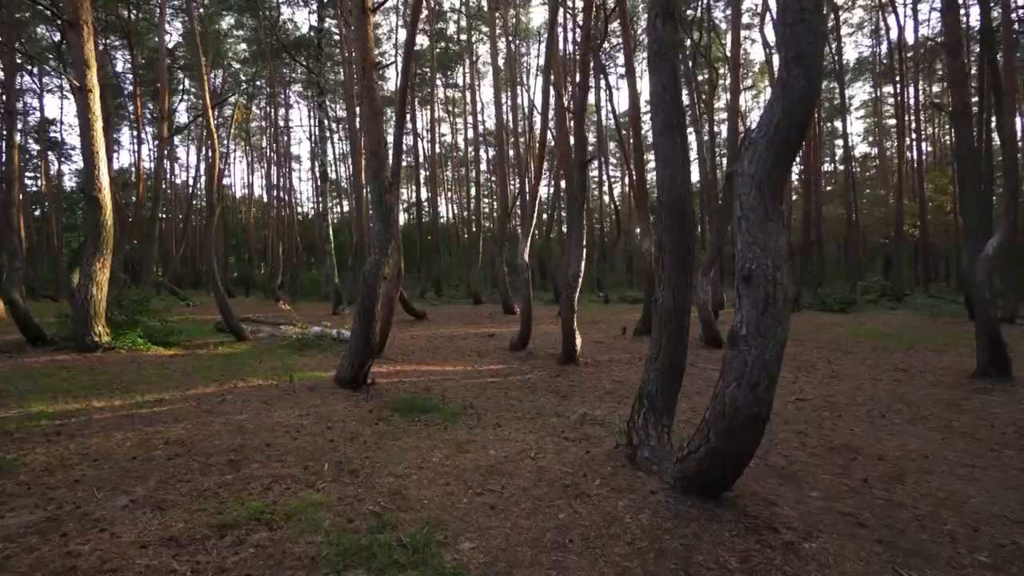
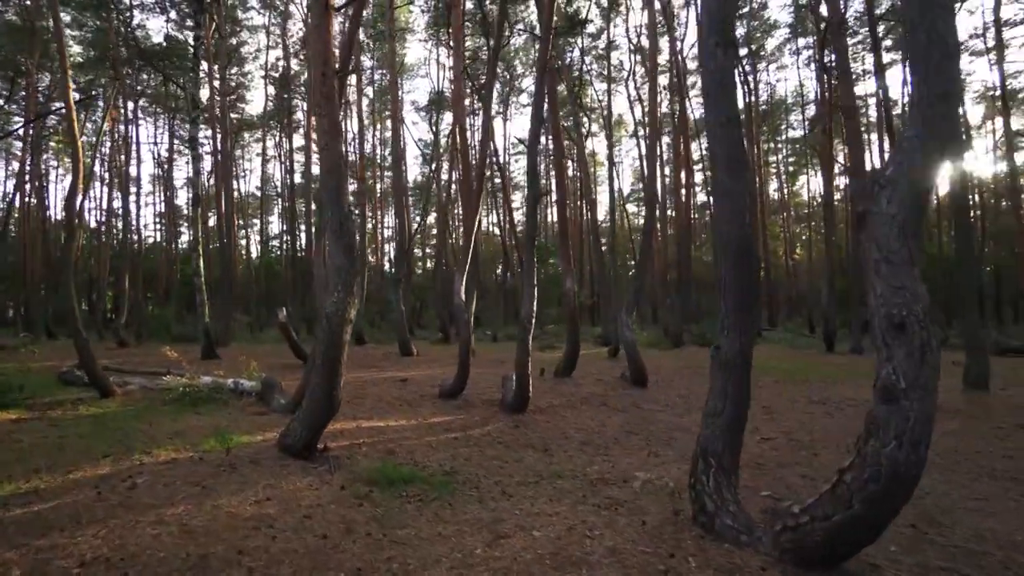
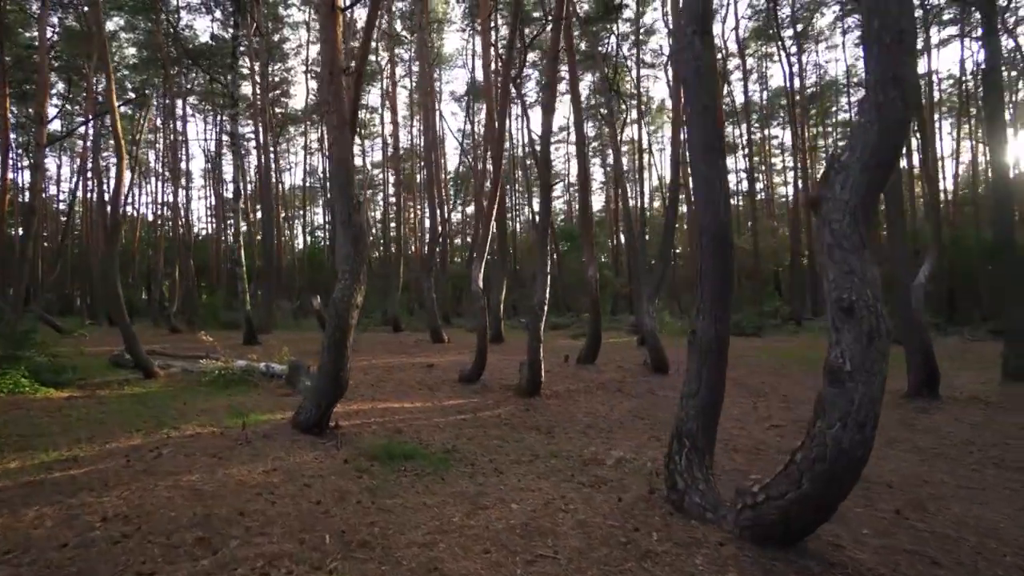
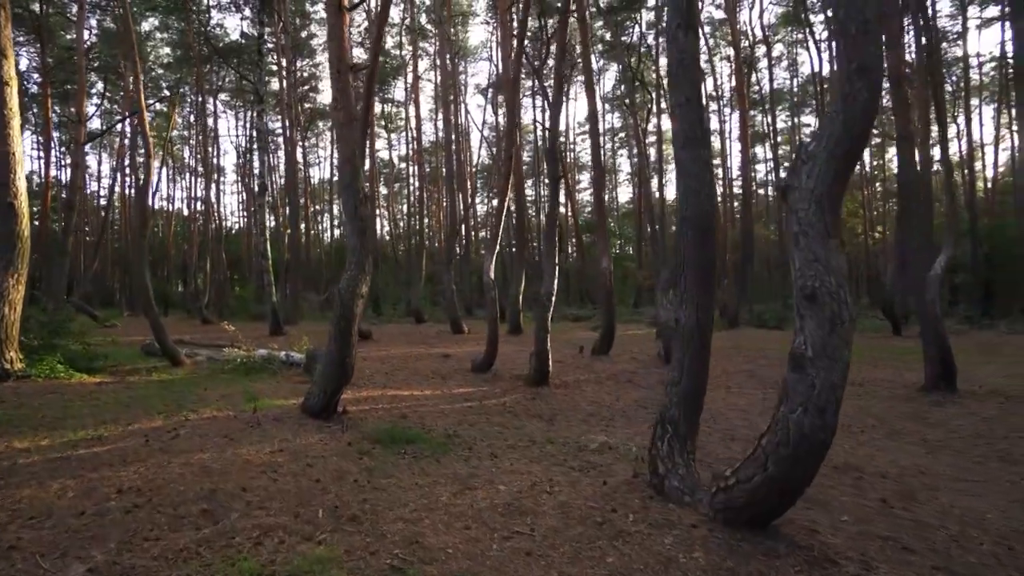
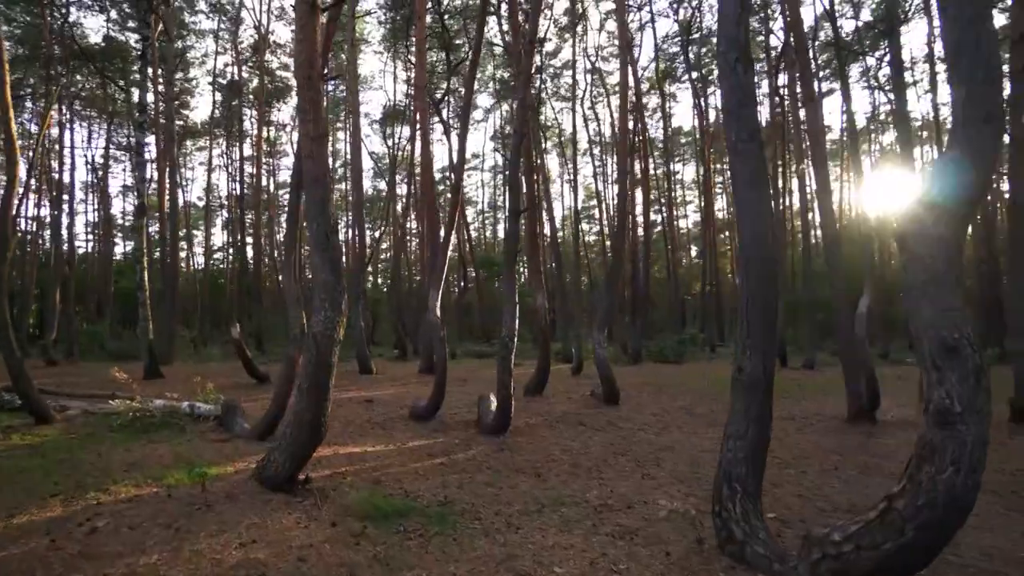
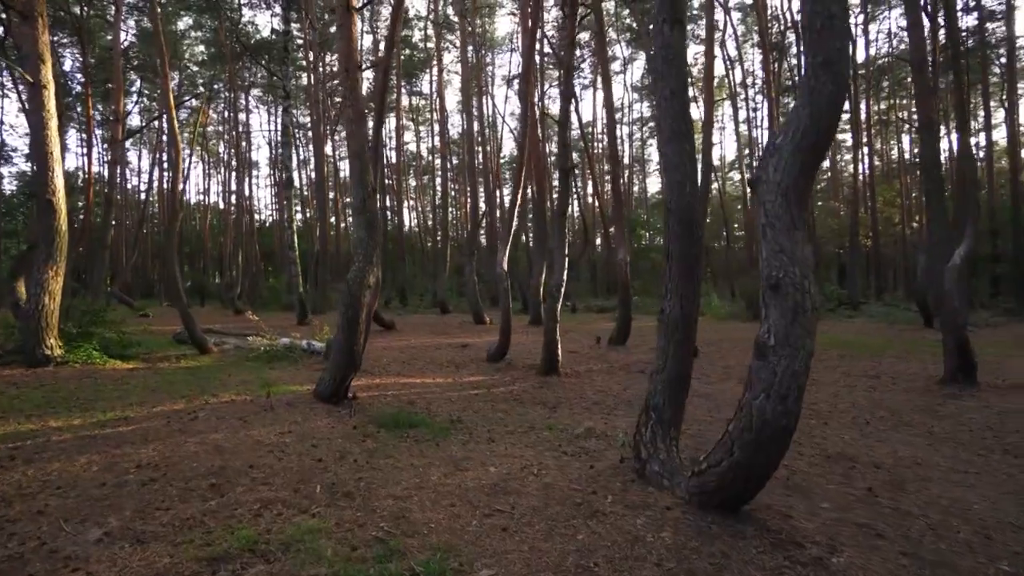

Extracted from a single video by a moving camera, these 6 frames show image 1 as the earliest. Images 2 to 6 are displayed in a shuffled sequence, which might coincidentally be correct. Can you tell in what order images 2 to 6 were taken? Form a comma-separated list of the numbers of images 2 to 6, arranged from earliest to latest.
6, 4, 3, 2, 5
